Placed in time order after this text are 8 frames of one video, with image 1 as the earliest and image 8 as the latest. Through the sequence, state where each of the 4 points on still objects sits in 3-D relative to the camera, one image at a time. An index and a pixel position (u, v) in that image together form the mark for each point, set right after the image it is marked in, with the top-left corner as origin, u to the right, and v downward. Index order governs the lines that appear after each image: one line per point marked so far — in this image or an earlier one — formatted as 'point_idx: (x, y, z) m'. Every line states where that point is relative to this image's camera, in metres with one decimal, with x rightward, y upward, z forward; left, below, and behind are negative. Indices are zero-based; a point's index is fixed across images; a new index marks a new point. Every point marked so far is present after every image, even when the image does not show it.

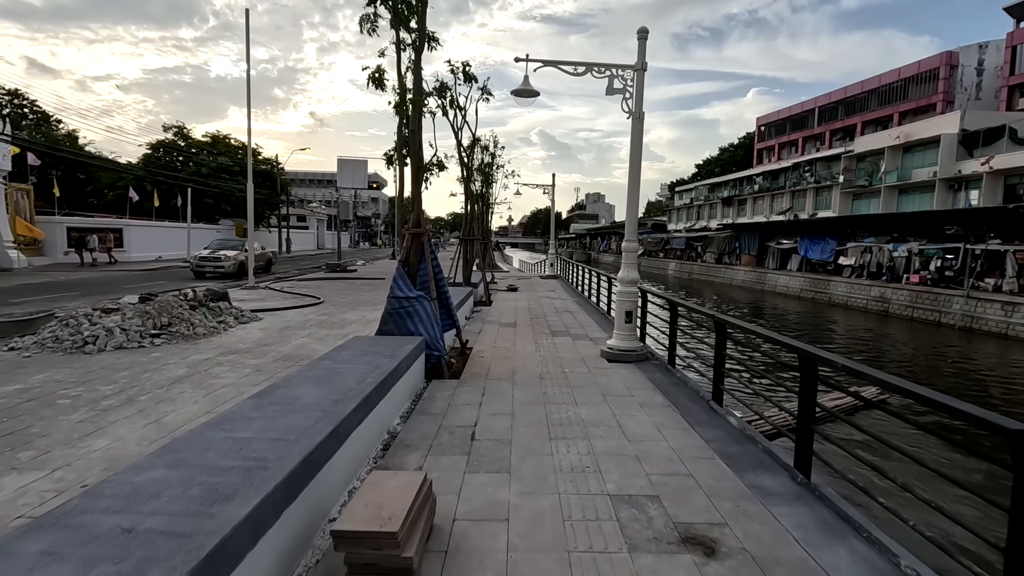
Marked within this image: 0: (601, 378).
0: (+1.0, -1.0, +6.0) m
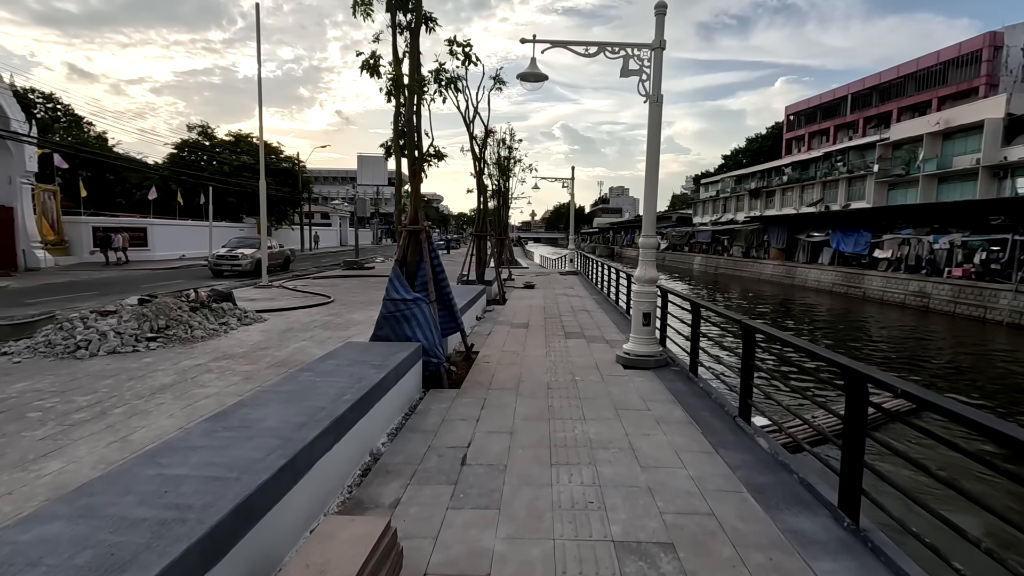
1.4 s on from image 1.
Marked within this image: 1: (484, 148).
0: (+1.0, -1.0, +5.5) m
1: (-0.7, +3.3, +12.7) m
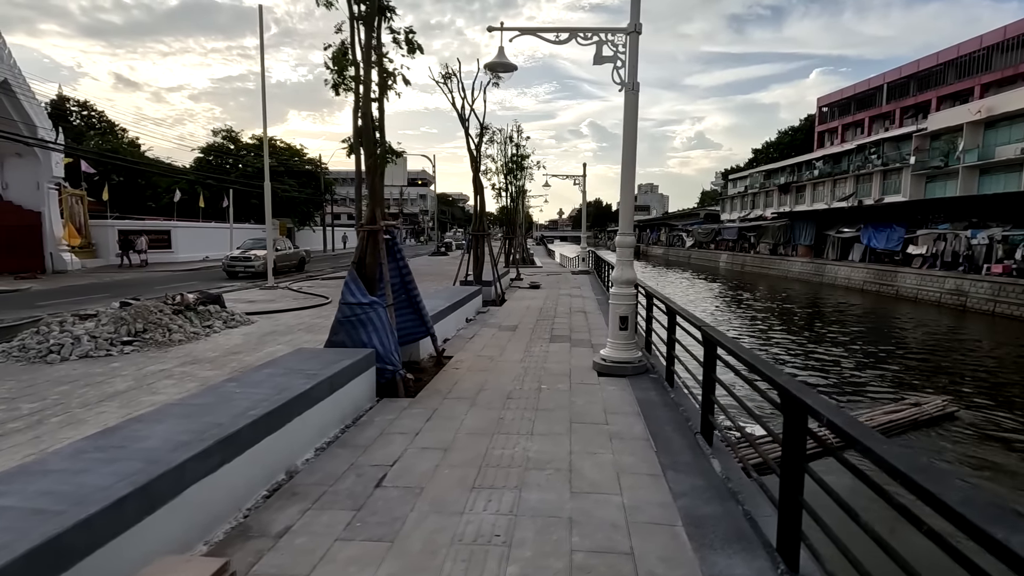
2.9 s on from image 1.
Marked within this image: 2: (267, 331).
0: (+0.6, -1.0, +5.1) m
1: (-0.7, +3.3, +12.3) m
2: (-4.1, -0.7, +8.9) m
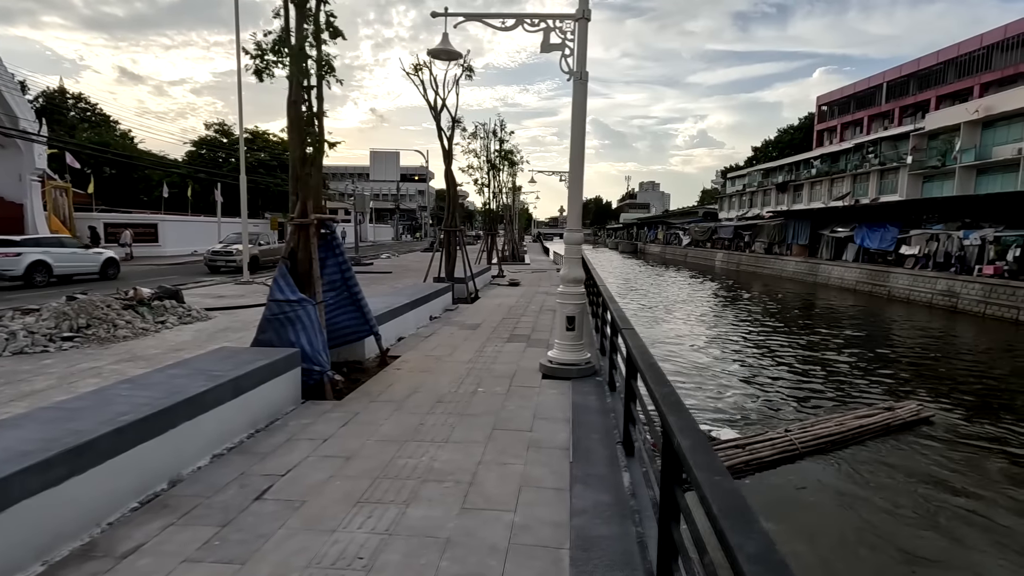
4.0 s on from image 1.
0: (0.0, -1.0, +4.8) m
1: (-1.3, +3.4, +12.1) m
2: (-4.7, -0.6, +8.6) m
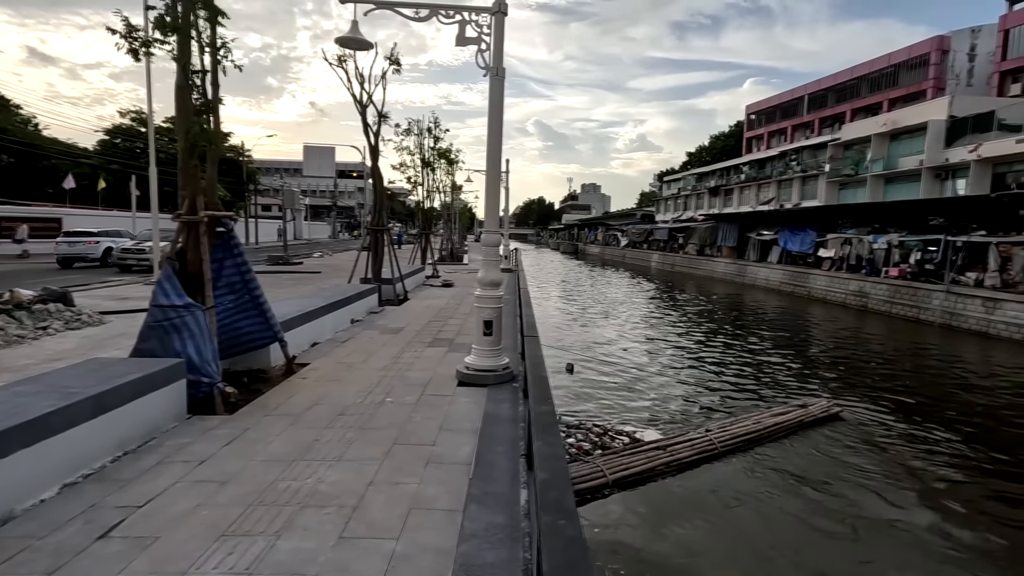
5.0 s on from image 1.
0: (-0.8, -1.1, +4.6) m
1: (-2.8, +3.3, +11.6) m
2: (-5.8, -0.7, +7.9) m
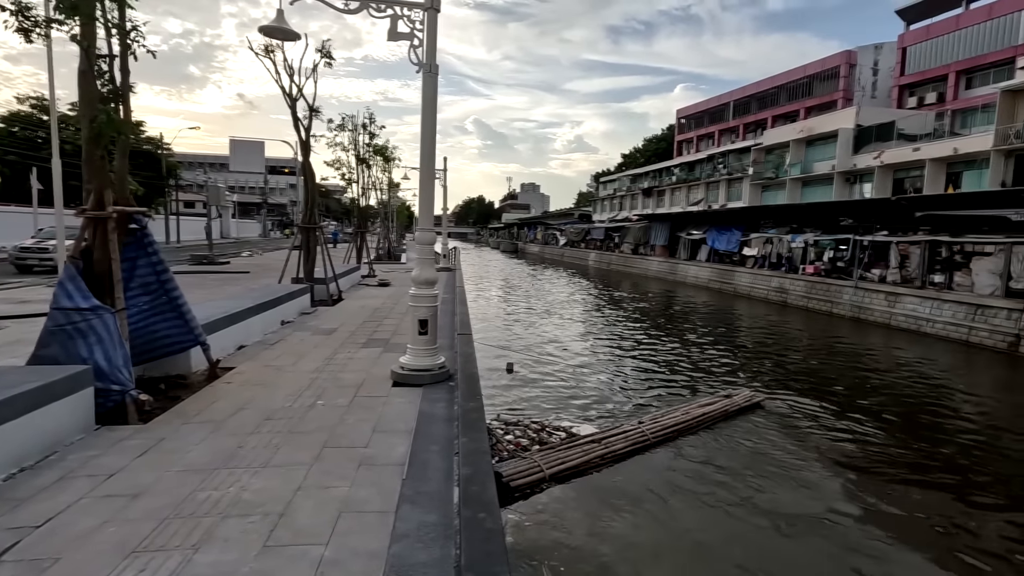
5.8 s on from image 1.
0: (-1.3, -1.1, +4.5) m
1: (-4.2, +3.3, +11.3) m
2: (-6.7, -0.7, +7.2) m
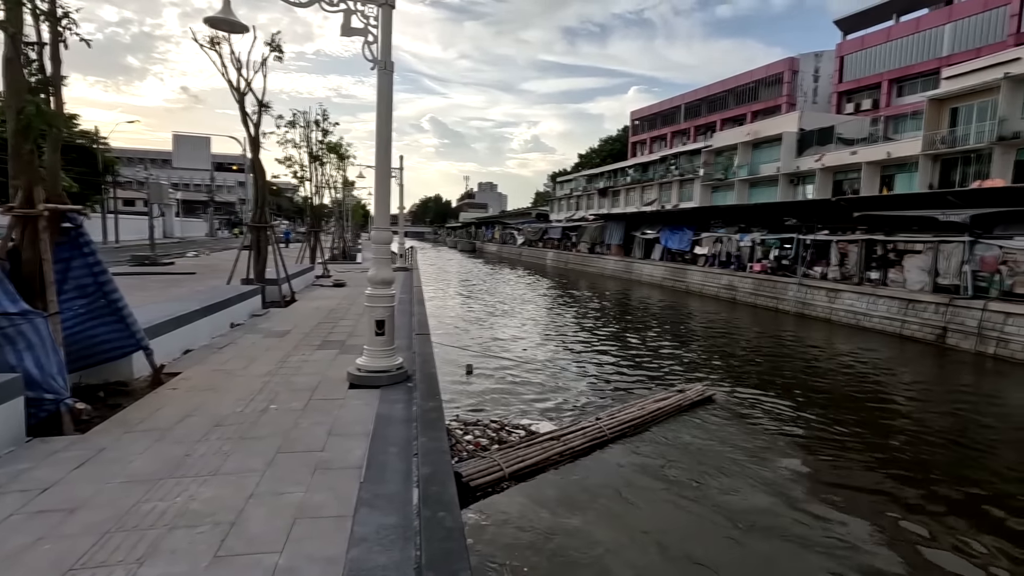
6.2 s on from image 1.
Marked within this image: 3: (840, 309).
0: (-1.7, -1.1, +4.4) m
1: (-5.1, +3.3, +10.9) m
2: (-7.2, -0.7, +6.7) m
3: (+11.1, -0.7, +18.2) m
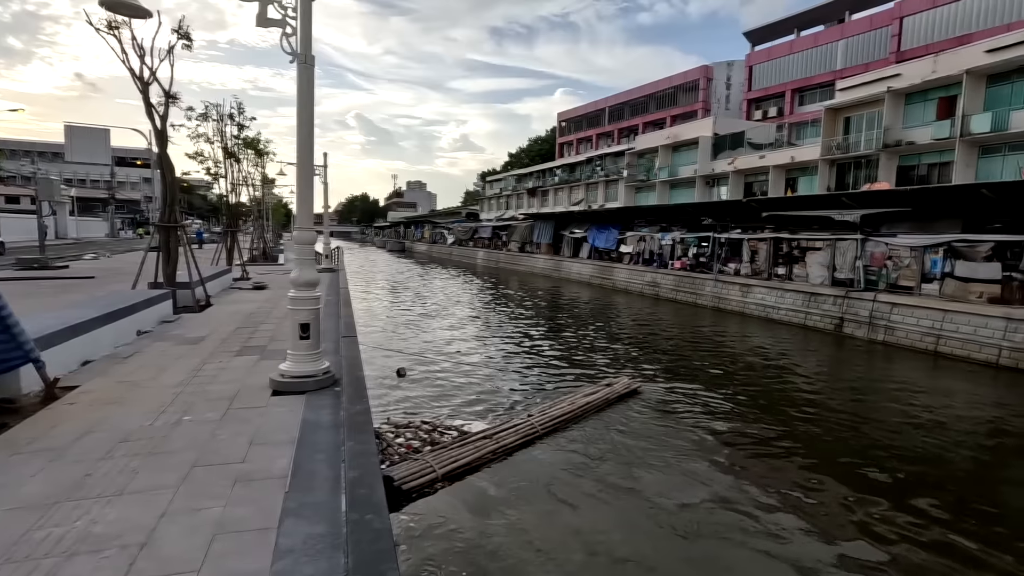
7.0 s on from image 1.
0: (-2.2, -1.1, +4.1) m
1: (-6.5, +3.2, +10.2) m
2: (-8.0, -0.9, +5.7) m
3: (+8.7, -0.5, +19.5) m
